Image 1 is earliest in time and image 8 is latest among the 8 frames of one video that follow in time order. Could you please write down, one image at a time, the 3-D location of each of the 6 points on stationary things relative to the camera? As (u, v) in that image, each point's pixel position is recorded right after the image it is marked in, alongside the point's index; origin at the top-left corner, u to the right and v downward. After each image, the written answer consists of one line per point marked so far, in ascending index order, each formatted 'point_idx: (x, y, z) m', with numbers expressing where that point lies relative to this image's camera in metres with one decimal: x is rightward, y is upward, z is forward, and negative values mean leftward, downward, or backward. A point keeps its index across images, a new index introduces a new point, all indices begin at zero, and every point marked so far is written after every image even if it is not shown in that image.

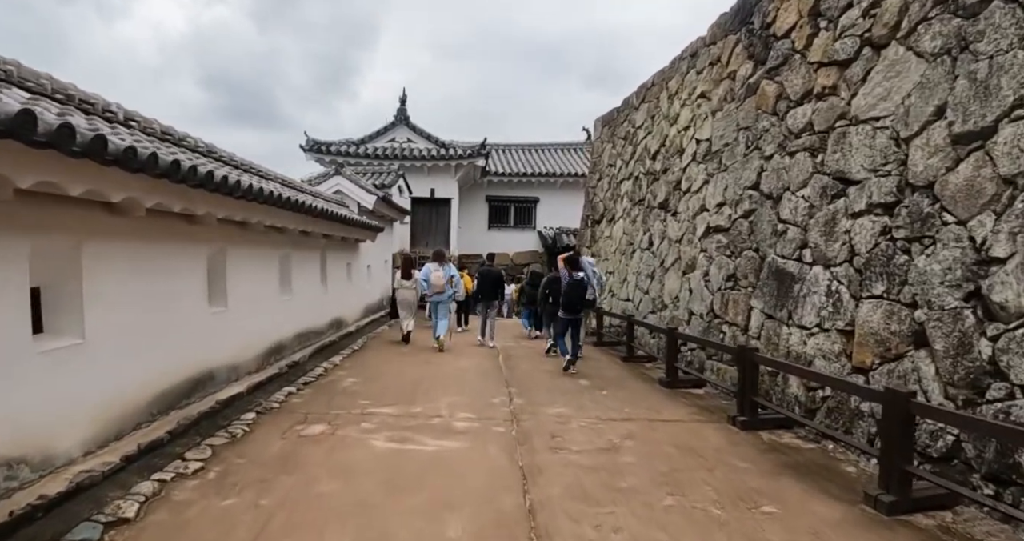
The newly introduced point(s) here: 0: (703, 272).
0: (+2.6, 0.0, +8.3) m
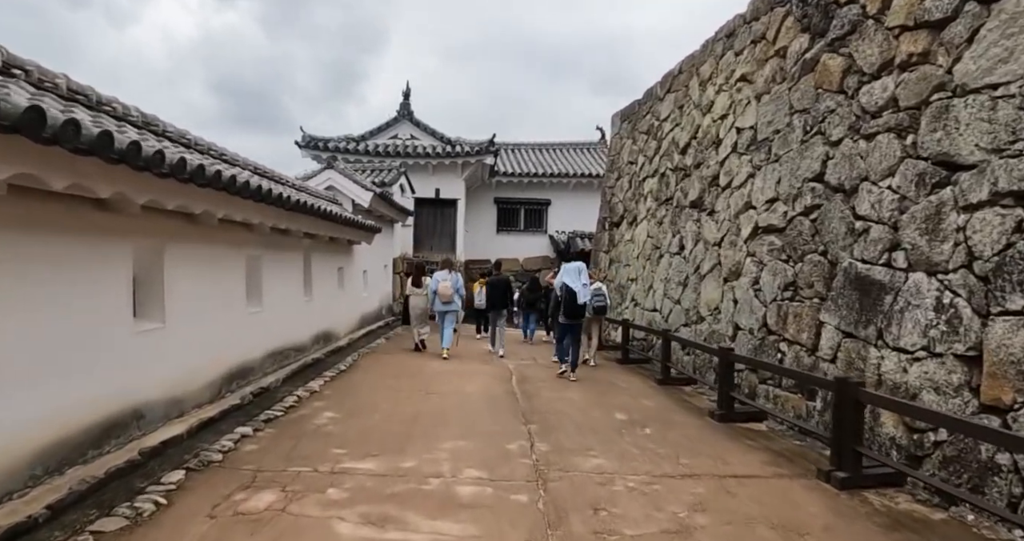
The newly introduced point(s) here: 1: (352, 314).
0: (+2.8, -0.1, +7.1) m
1: (-2.4, -0.7, +9.4) m
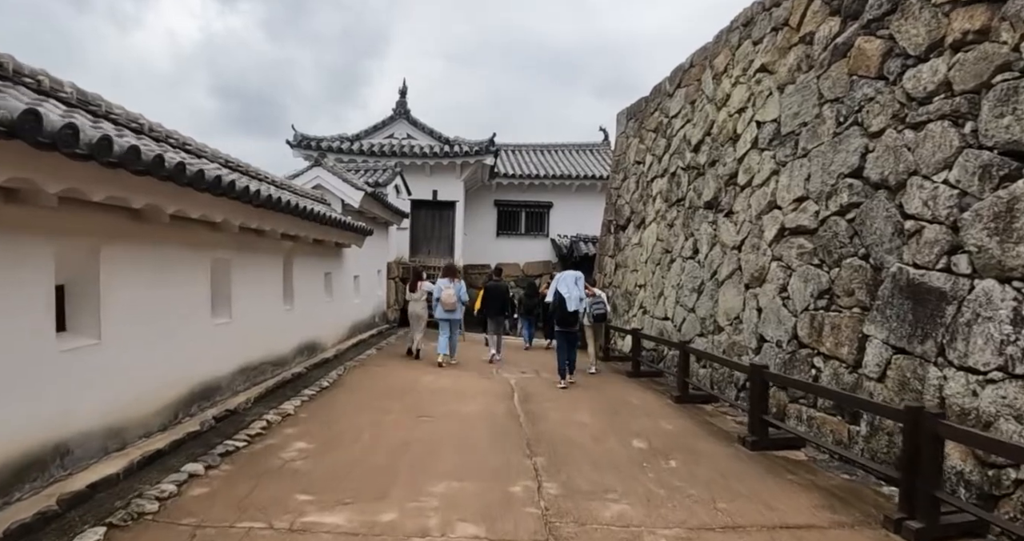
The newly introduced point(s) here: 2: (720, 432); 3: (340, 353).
0: (+2.8, -0.2, +6.4) m
1: (-2.4, -0.8, +8.7) m
2: (+1.8, -1.4, +5.2) m
3: (-2.2, -1.1, +8.0) m
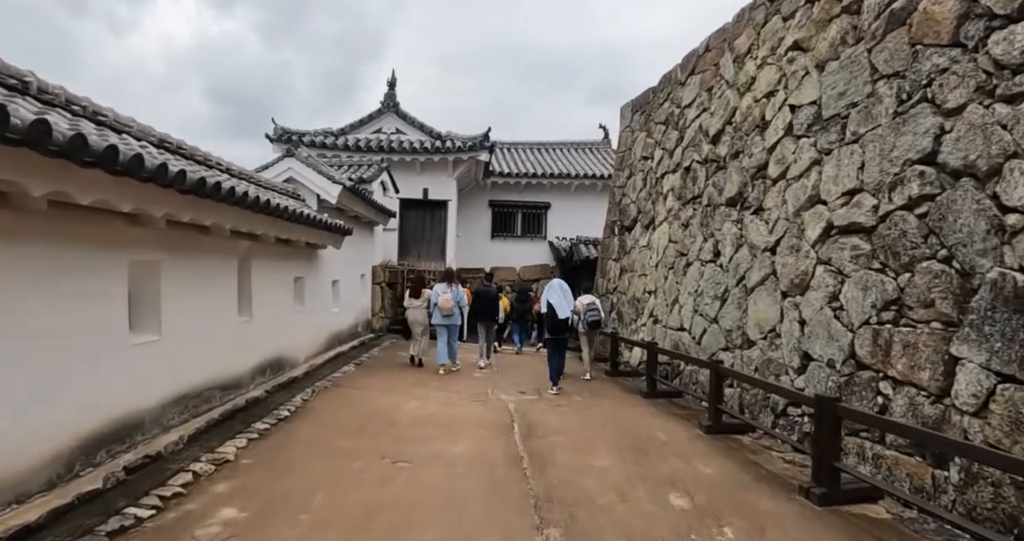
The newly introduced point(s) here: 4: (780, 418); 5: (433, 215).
0: (+2.8, -0.2, +5.4) m
1: (-2.4, -0.8, +7.7) m
2: (+1.8, -1.4, +4.2) m
3: (-2.3, -1.1, +6.9) m
4: (+2.6, -1.4, +5.7) m
5: (-1.8, +1.3, +13.9) m
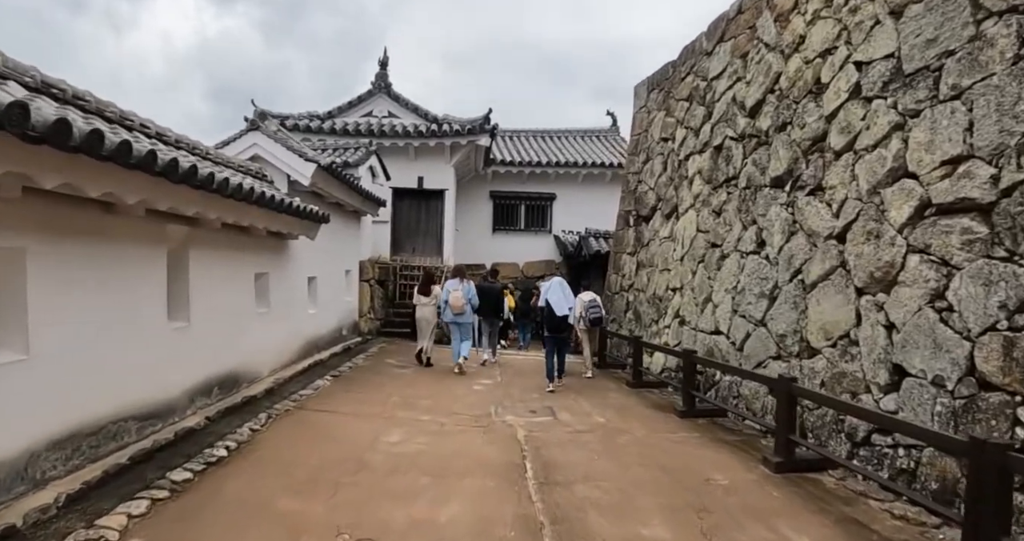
0: (+2.9, -0.1, +4.2) m
1: (-2.4, -0.8, +6.5) m
2: (+1.9, -1.4, +3.0) m
3: (-2.2, -1.1, +5.8) m
4: (+2.6, -1.3, +4.5) m
5: (-1.8, +1.4, +12.7) m
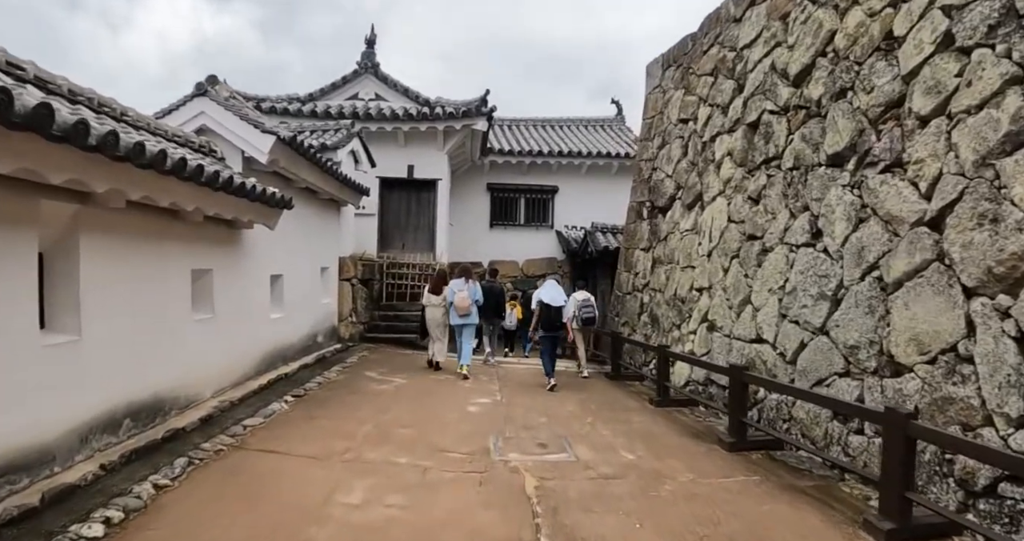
0: (+2.9, -0.1, +3.1) m
1: (-2.3, -0.7, +5.4) m
2: (+1.9, -1.3, +1.9) m
3: (-2.2, -1.0, +4.6) m
4: (+2.7, -1.3, +3.4) m
5: (-1.8, +1.4, +11.6) m
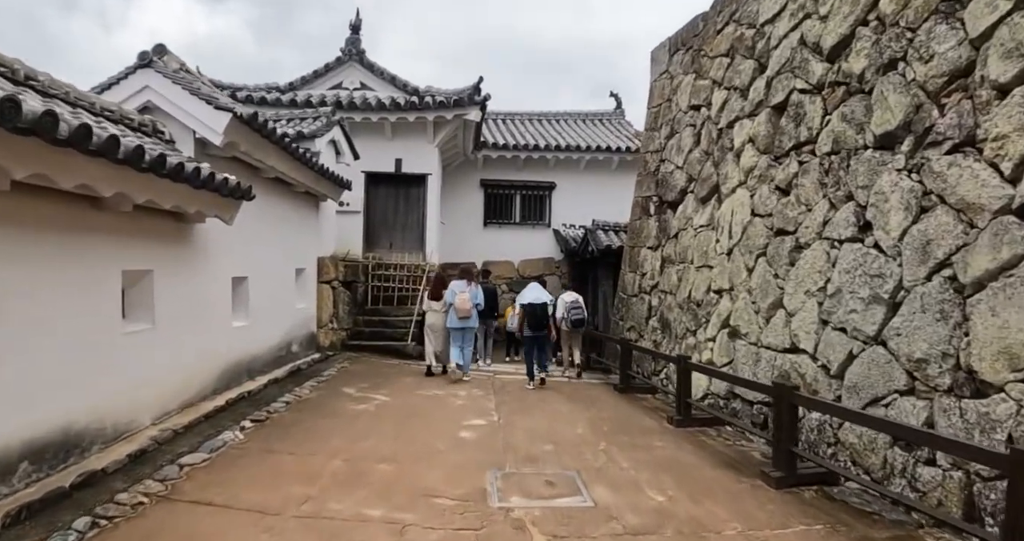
0: (+3.0, -0.1, +2.4) m
1: (-2.3, -0.7, +4.6) m
2: (+2.0, -1.3, +1.1) m
3: (-2.2, -1.1, +3.8) m
4: (+2.7, -1.3, +2.7) m
5: (-1.9, +1.4, +10.8) m
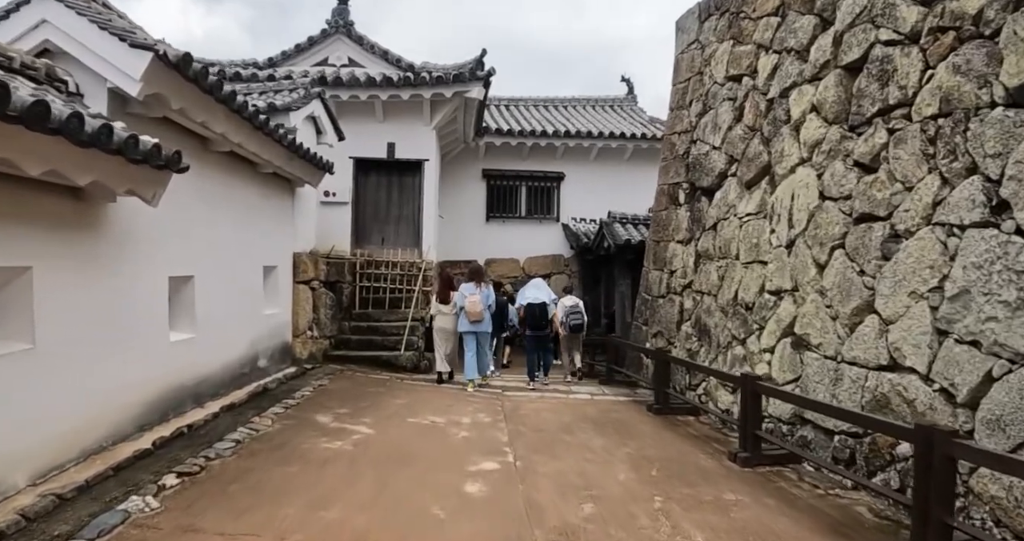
0: (+3.1, -0.1, +1.3) m
1: (-2.2, -0.7, +3.4) m
2: (+2.1, -1.3, 0.0) m
3: (-2.0, -1.0, +2.7) m
4: (+2.8, -1.3, +1.6) m
5: (-1.8, +1.4, +9.7) m
